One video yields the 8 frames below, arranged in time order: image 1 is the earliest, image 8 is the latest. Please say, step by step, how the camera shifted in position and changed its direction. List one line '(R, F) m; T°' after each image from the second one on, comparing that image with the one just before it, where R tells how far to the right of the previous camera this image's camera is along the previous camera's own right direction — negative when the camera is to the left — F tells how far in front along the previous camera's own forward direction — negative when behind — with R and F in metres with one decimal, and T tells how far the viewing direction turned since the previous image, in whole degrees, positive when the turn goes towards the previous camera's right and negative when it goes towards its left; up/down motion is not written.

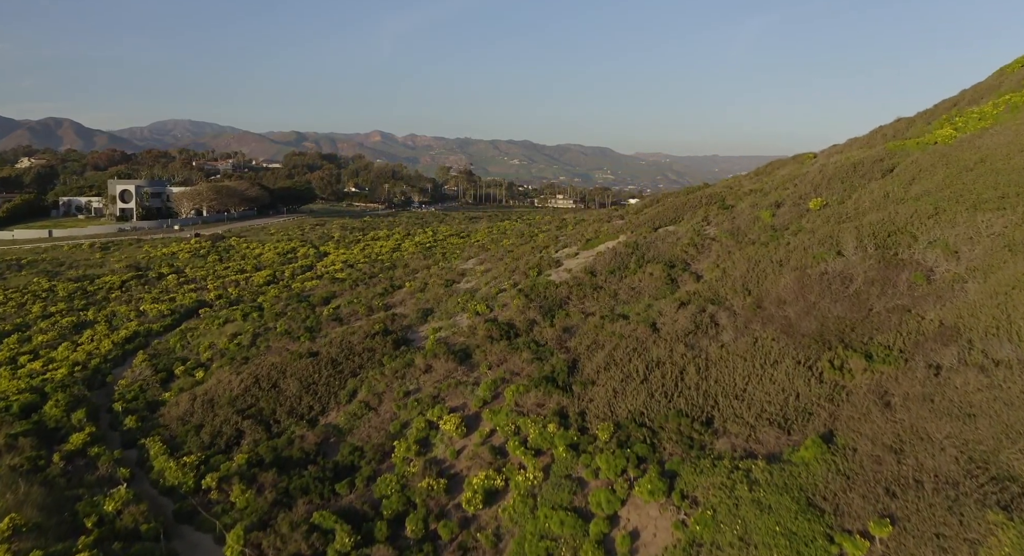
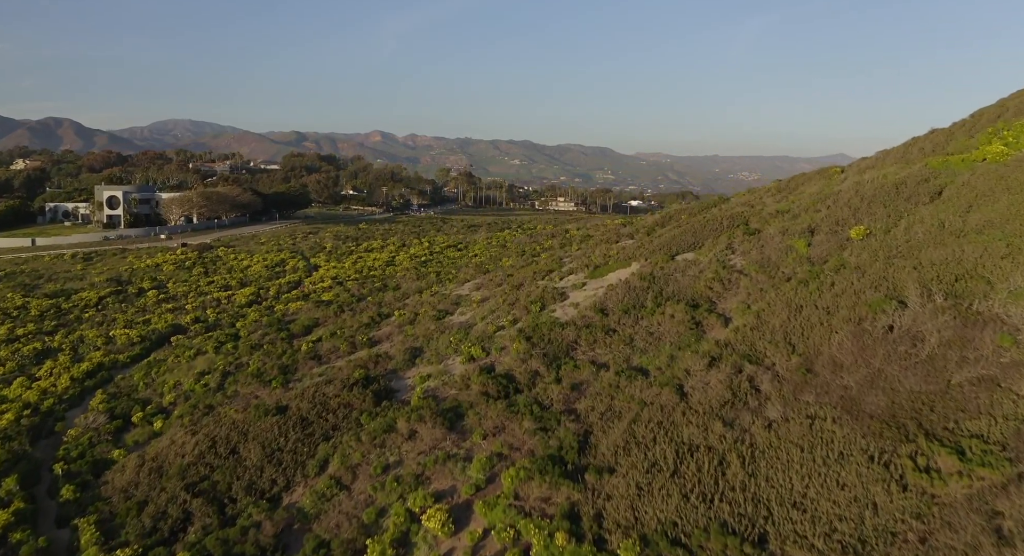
(0.0, +2.4) m; 0°
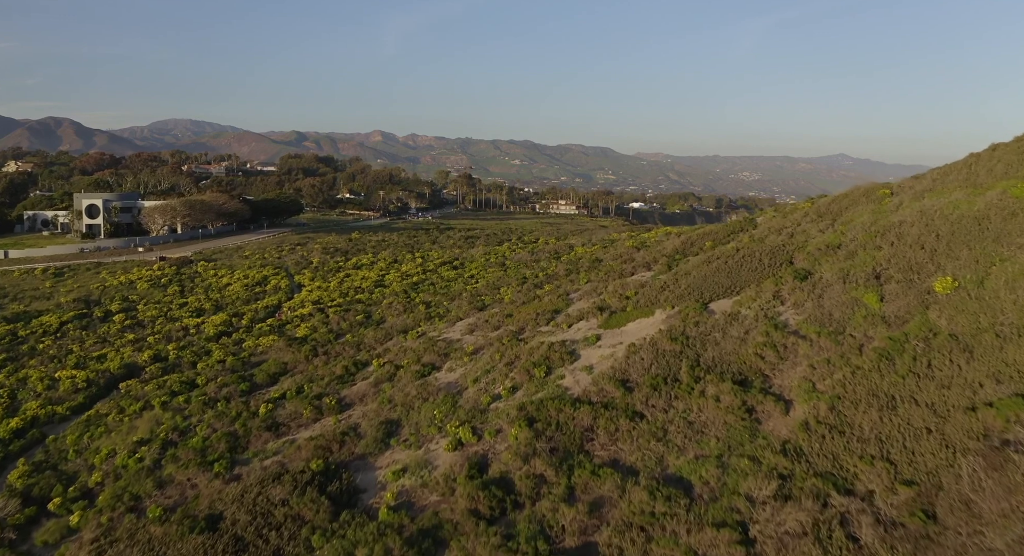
(0.0, +3.5) m; 0°
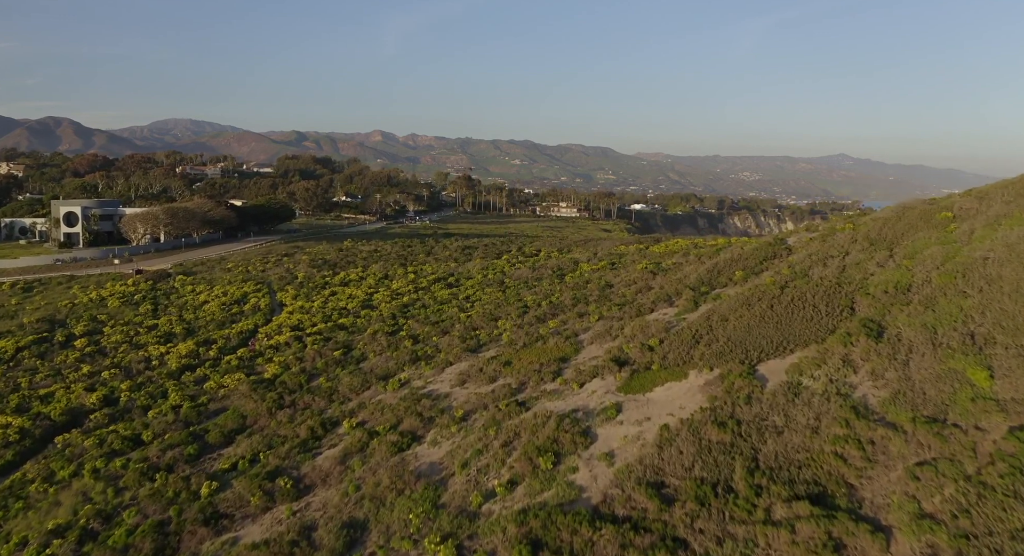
(0.0, +3.3) m; 0°
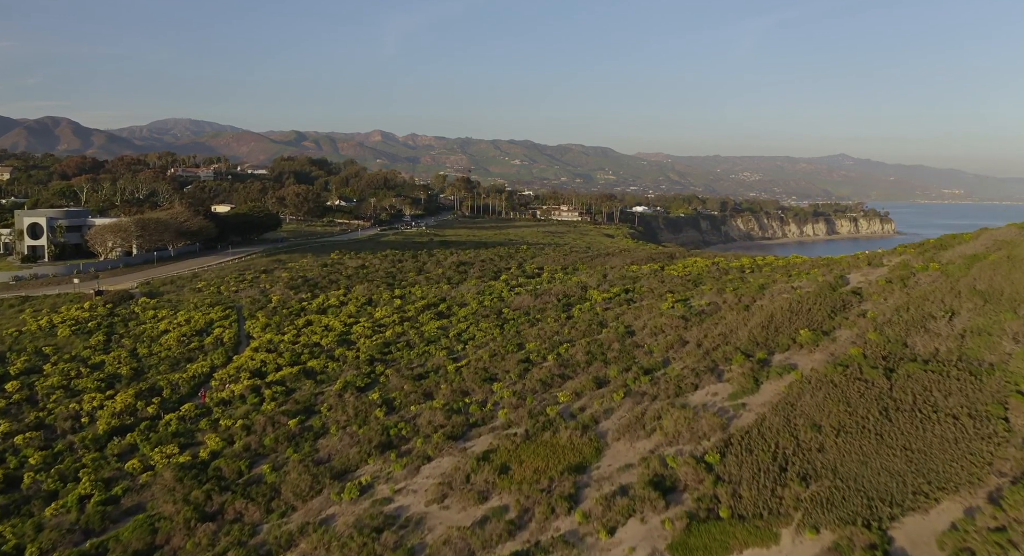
(0.0, +4.7) m; 0°
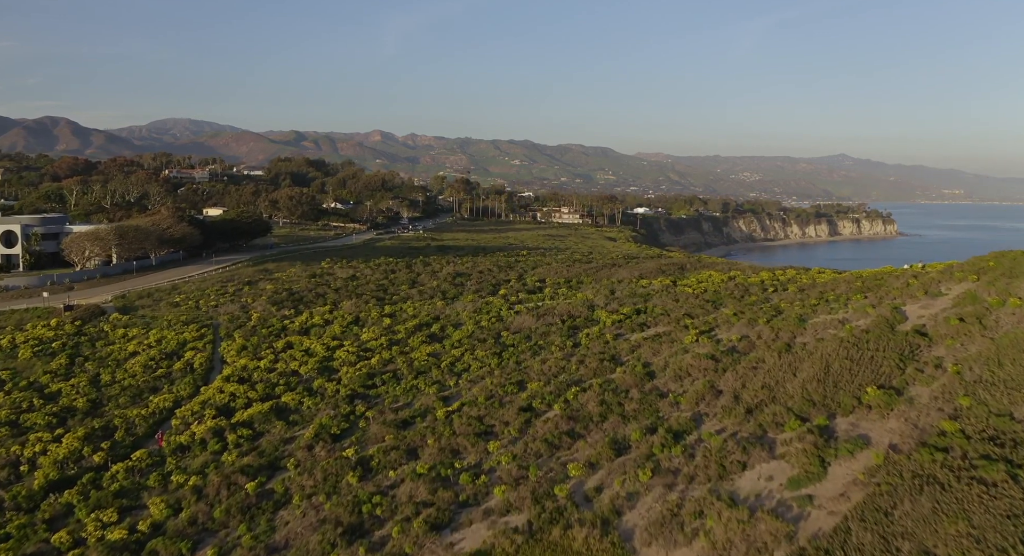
(0.0, +3.0) m; 0°
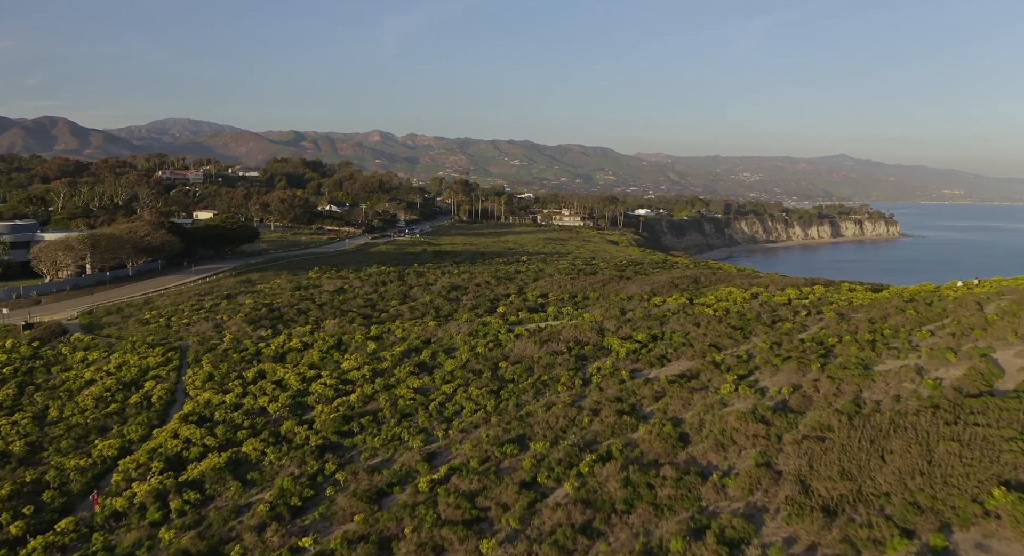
(0.0, +3.5) m; 0°
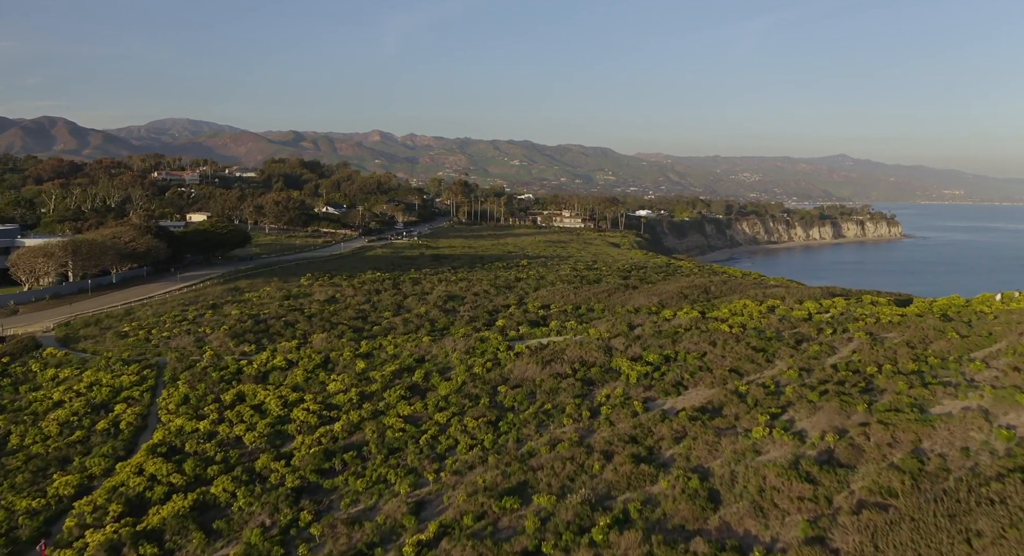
(0.0, +2.1) m; 0°
